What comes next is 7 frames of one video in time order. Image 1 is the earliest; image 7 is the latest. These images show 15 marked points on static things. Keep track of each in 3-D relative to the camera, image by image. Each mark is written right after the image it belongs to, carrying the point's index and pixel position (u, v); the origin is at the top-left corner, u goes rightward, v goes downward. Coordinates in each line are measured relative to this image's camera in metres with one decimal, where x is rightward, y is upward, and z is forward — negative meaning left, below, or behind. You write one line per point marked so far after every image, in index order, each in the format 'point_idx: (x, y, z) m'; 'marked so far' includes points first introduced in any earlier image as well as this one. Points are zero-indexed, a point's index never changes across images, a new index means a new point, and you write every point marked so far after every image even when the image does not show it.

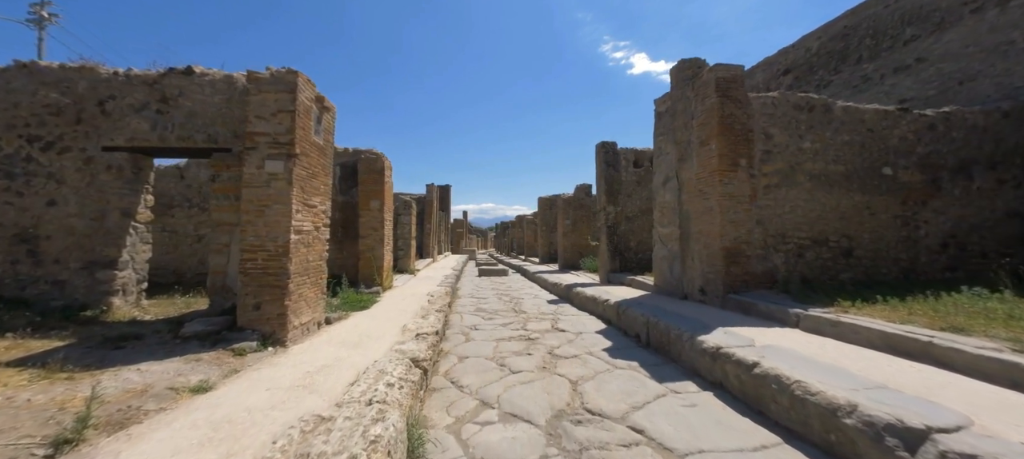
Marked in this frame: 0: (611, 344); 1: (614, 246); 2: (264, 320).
0: (+1.2, -1.4, +4.6) m
1: (+2.4, -0.4, +9.0) m
2: (-2.5, -0.9, +3.8) m
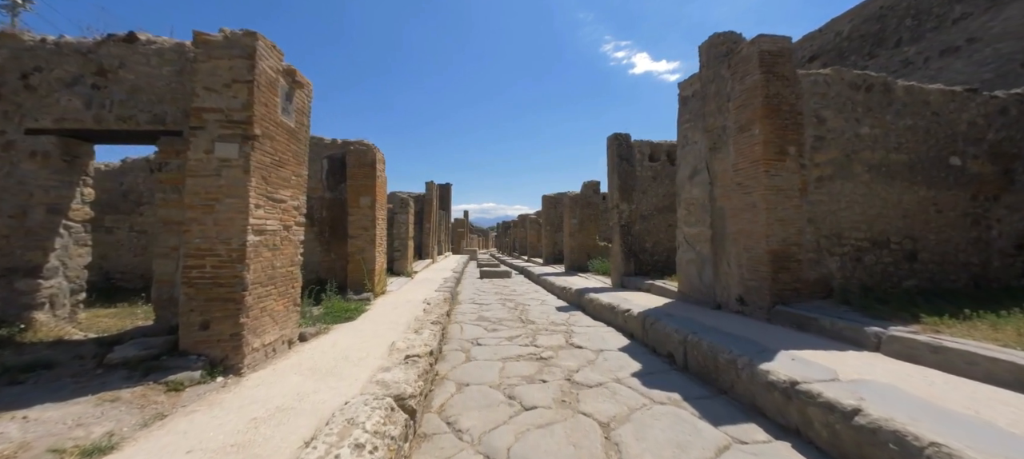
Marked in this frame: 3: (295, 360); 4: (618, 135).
0: (+1.3, -1.4, +3.8) m
1: (+2.6, -0.4, +8.2) m
2: (-2.4, -0.9, +3.0) m
3: (-2.0, -1.2, +3.4) m
4: (+2.4, +2.2, +8.6) m
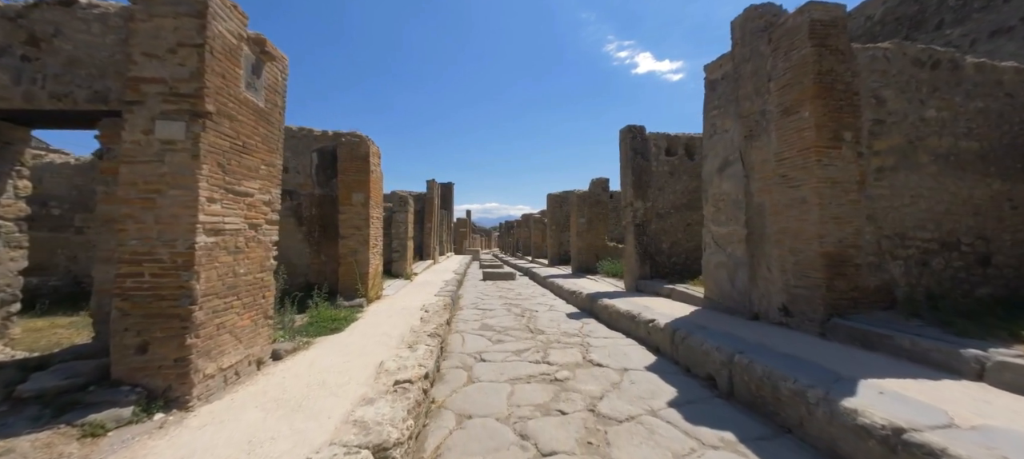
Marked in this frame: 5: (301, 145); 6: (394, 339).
0: (+1.4, -1.4, +3.2) m
1: (+2.7, -0.4, +7.6) m
2: (-2.4, -0.9, +2.4) m
3: (-1.9, -1.2, +2.8) m
4: (+2.6, +2.2, +7.9) m
5: (-3.6, +1.4, +6.4) m
6: (-1.3, -1.2, +4.1) m
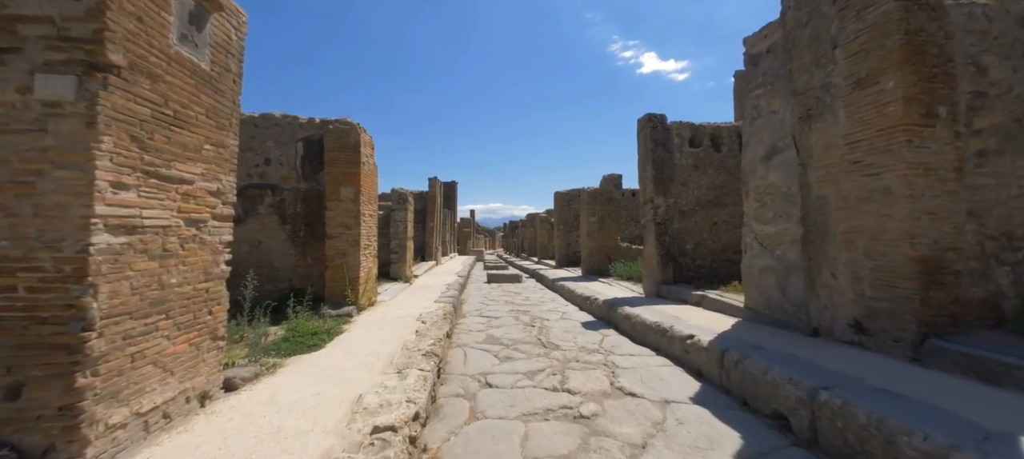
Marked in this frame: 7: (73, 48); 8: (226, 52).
0: (+1.5, -1.4, +2.5) m
1: (+2.8, -0.4, +6.8) m
2: (-2.3, -0.9, +1.7) m
3: (-1.9, -1.2, +2.1) m
4: (+2.7, +2.2, +7.2) m
5: (-3.5, +1.5, +5.7) m
6: (-1.2, -1.2, +3.4) m
7: (-2.1, +0.9, +1.8) m
8: (-2.0, +1.3, +2.7) m
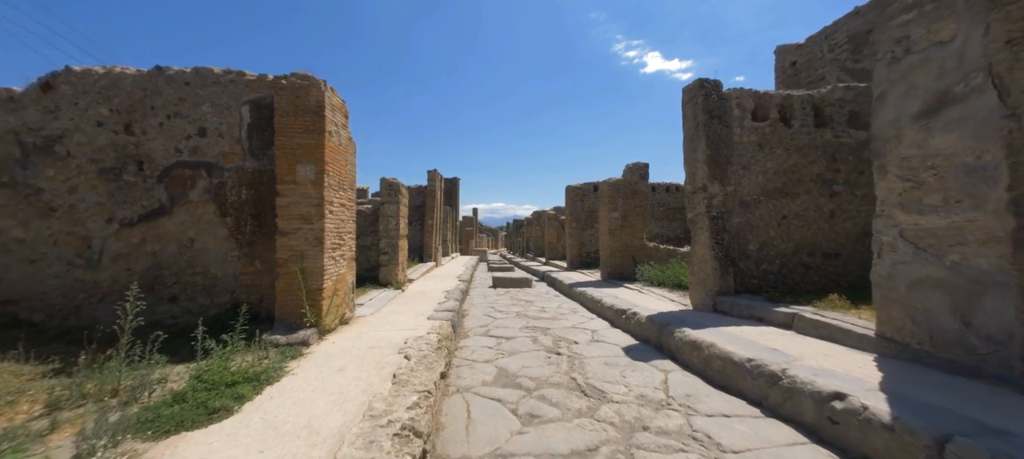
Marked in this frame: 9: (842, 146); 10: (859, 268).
0: (+1.7, -1.3, +1.0) m
1: (+3.1, -0.3, +5.3) m
2: (-2.1, -0.8, +0.3) m
3: (-1.7, -1.1, +0.7) m
4: (+2.9, +2.3, +5.7) m
5: (-3.3, +1.5, +4.2) m
6: (-1.0, -1.1, +2.0) m
7: (-1.9, +0.9, +0.4) m
8: (-1.8, +1.3, +1.2) m
9: (+5.1, +1.3, +5.8) m
10: (+5.3, -0.6, +5.6) m
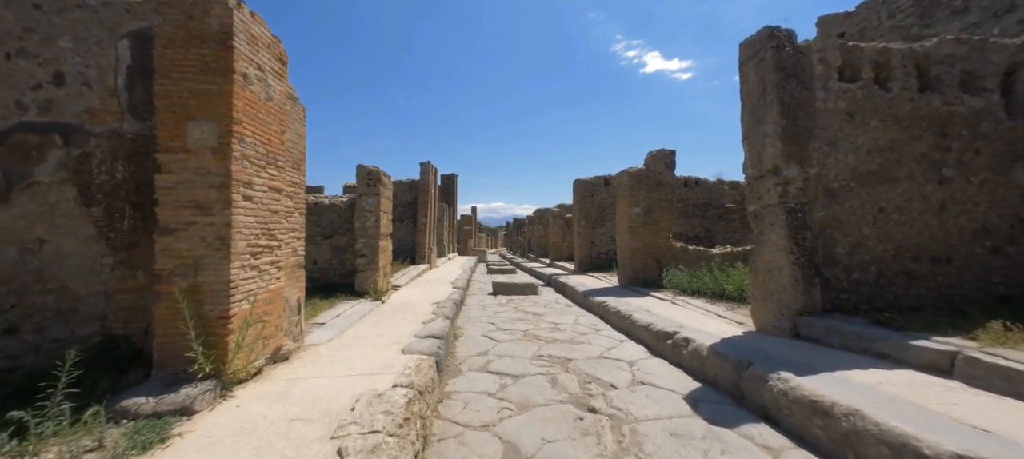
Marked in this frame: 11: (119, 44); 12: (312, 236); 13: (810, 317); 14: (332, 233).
0: (+1.8, -1.3, -0.4) m
1: (+3.1, -0.3, +4.0) m
2: (-2.0, -0.8, -1.1) m
3: (-1.6, -1.1, -0.7) m
4: (+3.0, +2.3, +4.3) m
5: (-3.2, +1.6, +2.8) m
6: (-0.9, -1.1, +0.6) m
7: (-1.8, +1.0, -1.0) m
8: (-1.8, +1.4, -0.2) m
9: (+5.2, +1.3, +4.4) m
10: (+5.3, -0.5, +4.2) m
11: (-3.0, +1.4, +2.9) m
12: (-3.5, -0.1, +6.6) m
13: (+3.1, -0.9, +3.8) m
14: (-3.2, -0.1, +6.6) m
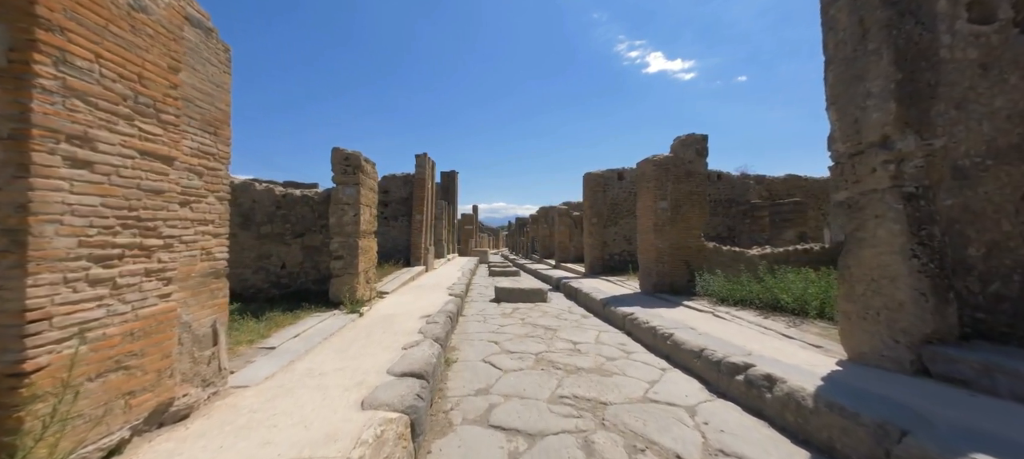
0: (+1.9, -1.2, -1.5) m
1: (+3.2, -0.2, +2.9) m
2: (-1.9, -0.8, -2.2) m
3: (-1.5, -1.1, -1.8) m
4: (+3.1, +2.4, +3.2) m
5: (-3.1, +1.6, +1.8) m
6: (-0.8, -1.1, -0.5) m
7: (-1.8, +1.0, -2.1) m
8: (-1.7, +1.4, -1.3) m
9: (+5.3, +1.4, +3.3) m
10: (+5.4, -0.5, +3.1) m
11: (-2.9, +1.5, +1.8) m
12: (-3.4, -0.1, +5.5) m
13: (+3.2, -0.8, +2.7) m
14: (-3.1, 0.0, +5.6) m
